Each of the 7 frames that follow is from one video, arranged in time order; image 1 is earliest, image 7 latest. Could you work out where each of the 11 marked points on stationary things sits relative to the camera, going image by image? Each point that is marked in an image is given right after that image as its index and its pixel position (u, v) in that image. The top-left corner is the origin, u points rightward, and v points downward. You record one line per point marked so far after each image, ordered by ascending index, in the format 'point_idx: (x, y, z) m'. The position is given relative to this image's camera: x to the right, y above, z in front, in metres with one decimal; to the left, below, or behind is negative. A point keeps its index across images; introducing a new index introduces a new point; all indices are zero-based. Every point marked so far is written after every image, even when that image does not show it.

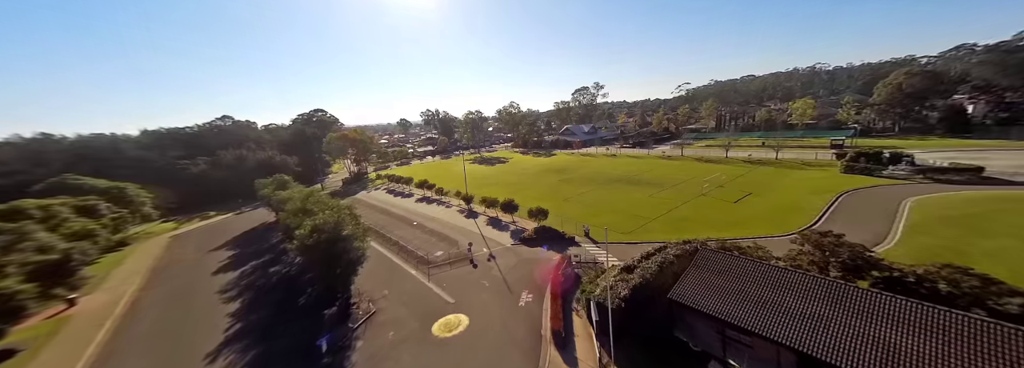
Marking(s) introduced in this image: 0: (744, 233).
0: (+17.0, -3.4, +19.2) m
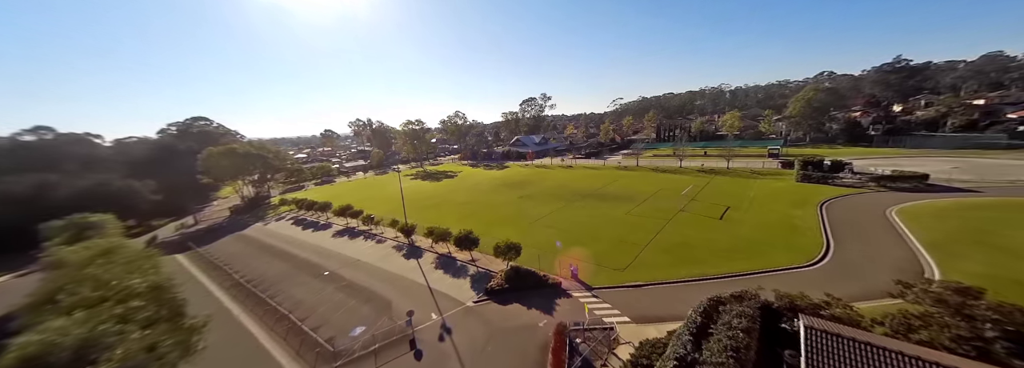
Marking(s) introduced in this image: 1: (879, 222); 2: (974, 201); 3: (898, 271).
0: (+14.9, -4.5, +15.8) m
1: (+24.6, -2.7, +17.3) m
2: (+31.2, -1.4, +17.5) m
3: (+18.6, -4.2, +12.6) m
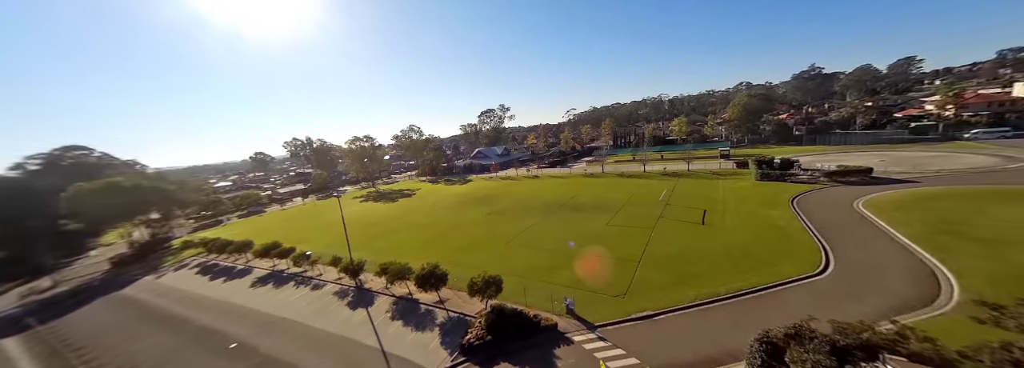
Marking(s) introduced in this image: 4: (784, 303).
0: (+13.9, -4.7, +14.5) m
1: (+23.1, -2.3, +17.5) m
2: (+29.5, -0.6, +18.6) m
3: (+18.0, -4.0, +11.8) m
4: (+12.4, -5.4, +11.9) m
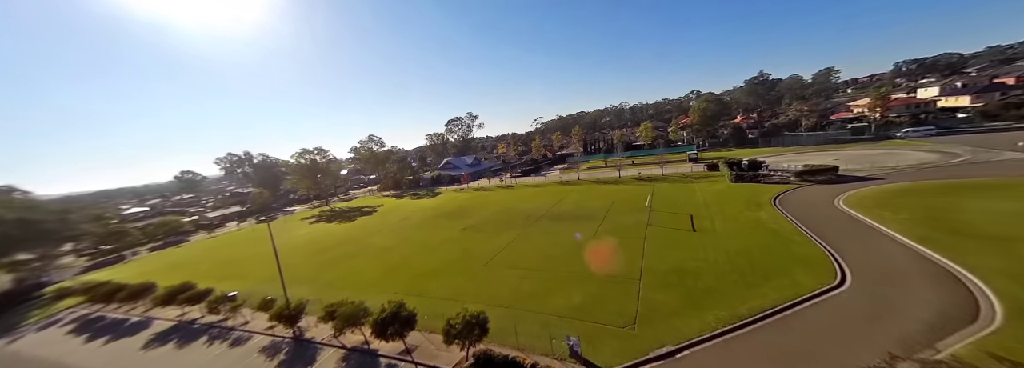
0: (+13.2, -4.8, +13.0) m
1: (+21.9, -2.2, +17.2) m
2: (+28.0, -0.3, +19.1) m
3: (+17.6, -3.8, +10.9) m
4: (+12.0, -5.4, +10.3) m
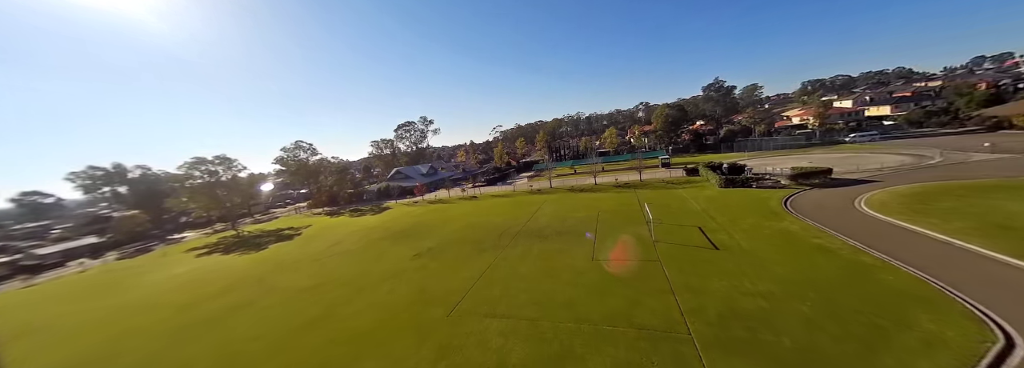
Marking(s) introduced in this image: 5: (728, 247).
0: (+12.9, -4.9, +8.8) m
1: (+20.7, -2.3, +14.4) m
2: (+26.4, -0.4, +17.4) m
3: (+17.5, -3.8, +7.5) m
4: (+12.2, -5.5, +5.9) m
5: (+13.2, -3.9, +16.0) m
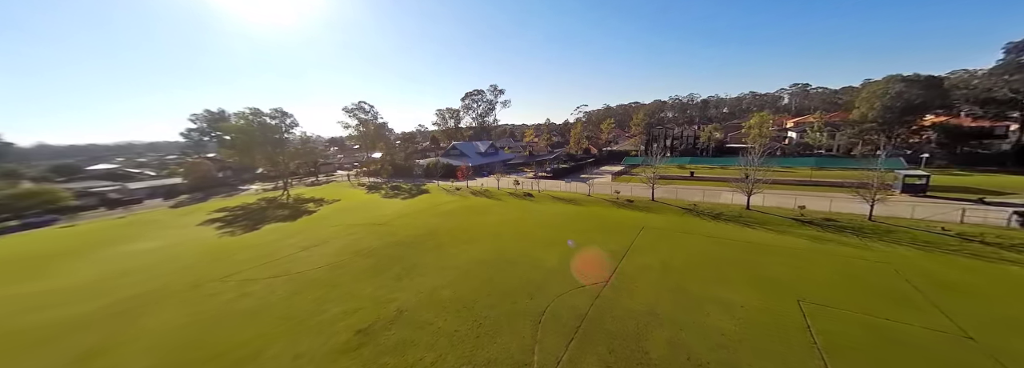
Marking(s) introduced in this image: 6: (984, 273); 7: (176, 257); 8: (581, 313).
0: (+10.7, -8.5, -7.8) m
1: (+19.9, -6.8, -4.7) m
2: (+26.4, -5.5, -3.5) m
3: (+14.8, -8.2, -10.4) m
4: (+9.1, -9.2, -10.4) m
5: (+13.0, -7.3, -1.0) m
6: (+22.1, -3.9, +11.4) m
7: (-24.7, -6.3, +19.7) m
8: (+2.9, -5.7, +11.8) m
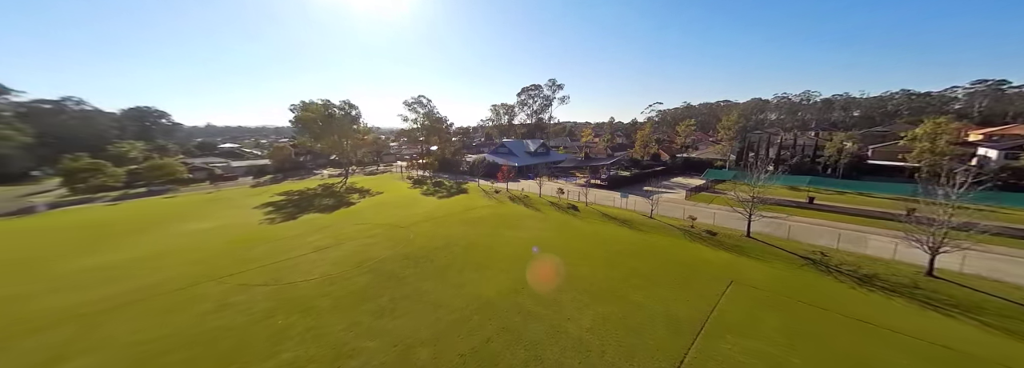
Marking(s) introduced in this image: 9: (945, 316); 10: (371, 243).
0: (+5.6, -10.6, -13.7) m
1: (+15.5, -9.6, -12.7) m
2: (+22.1, -8.9, -12.9) m
3: (+9.2, -10.6, -17.1) m
4: (+3.5, -11.1, -15.9) m
5: (+9.5, -9.5, -7.6) m
6: (+21.2, -6.9, +2.4) m
7: (-22.7, -5.3, +20.7) m
8: (+2.5, -7.1, +7.1) m
9: (+19.4, -5.1, +12.2) m
10: (-10.9, -4.8, +19.5) m
